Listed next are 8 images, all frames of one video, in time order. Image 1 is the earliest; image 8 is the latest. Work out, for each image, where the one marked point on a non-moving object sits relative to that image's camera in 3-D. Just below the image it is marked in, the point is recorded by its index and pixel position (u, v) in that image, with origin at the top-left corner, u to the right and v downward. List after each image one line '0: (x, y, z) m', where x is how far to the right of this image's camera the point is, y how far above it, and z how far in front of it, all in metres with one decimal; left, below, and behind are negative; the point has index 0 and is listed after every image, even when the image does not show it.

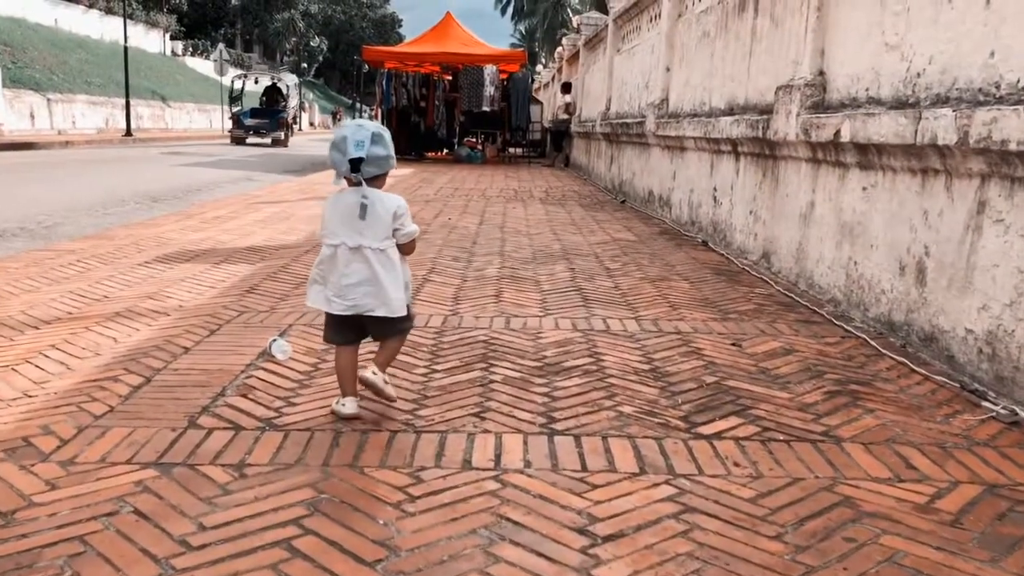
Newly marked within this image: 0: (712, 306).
0: (+1.0, -0.1, +4.9) m
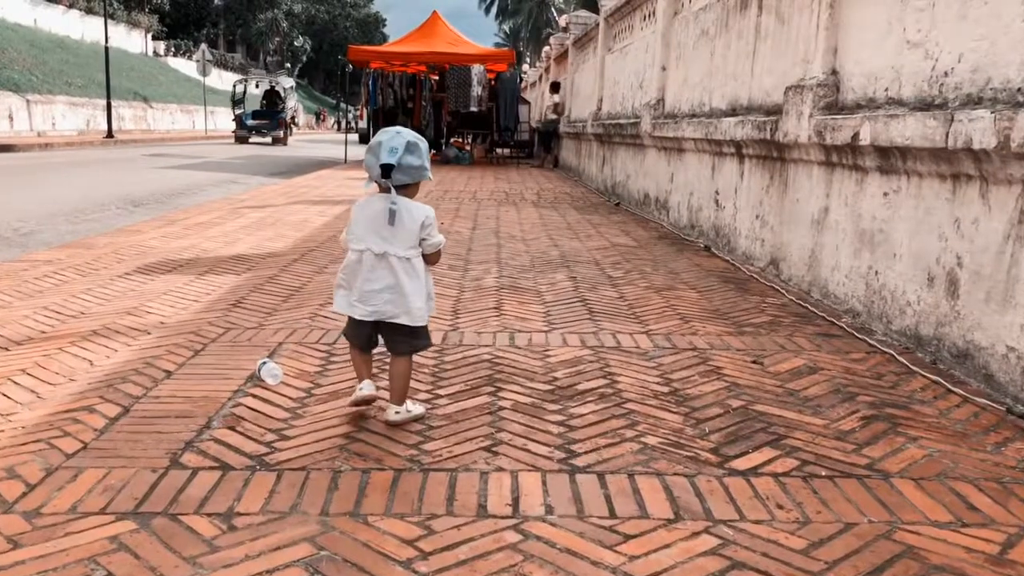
0: (+1.1, -0.2, +4.7) m
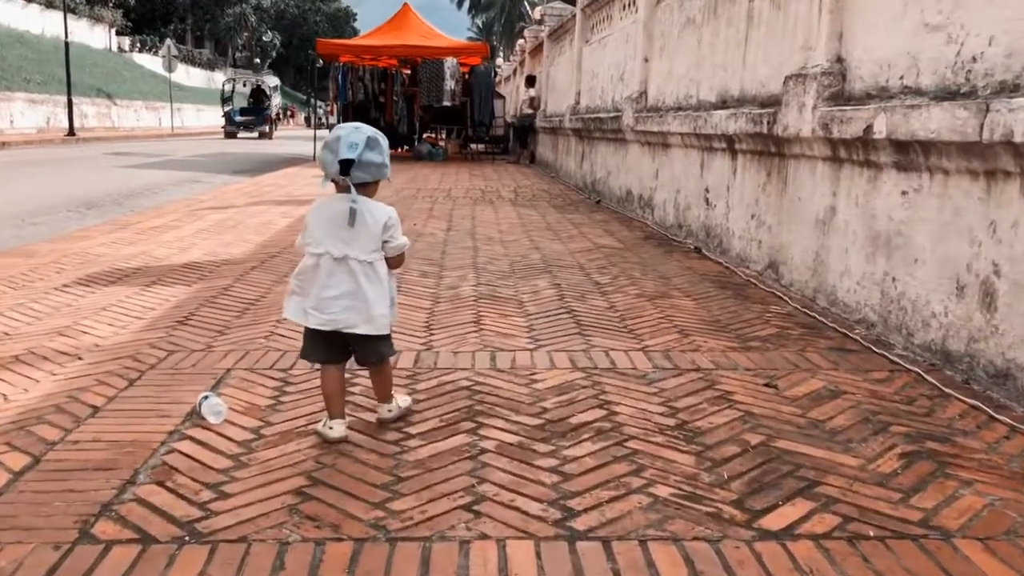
0: (+1.0, -0.2, +4.3) m
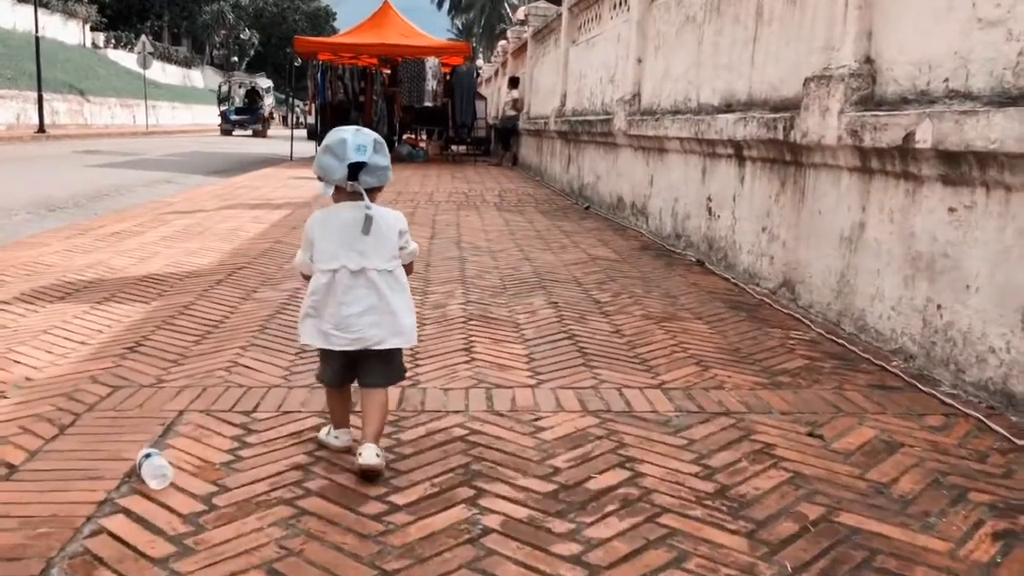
0: (+1.0, -0.3, +3.8) m
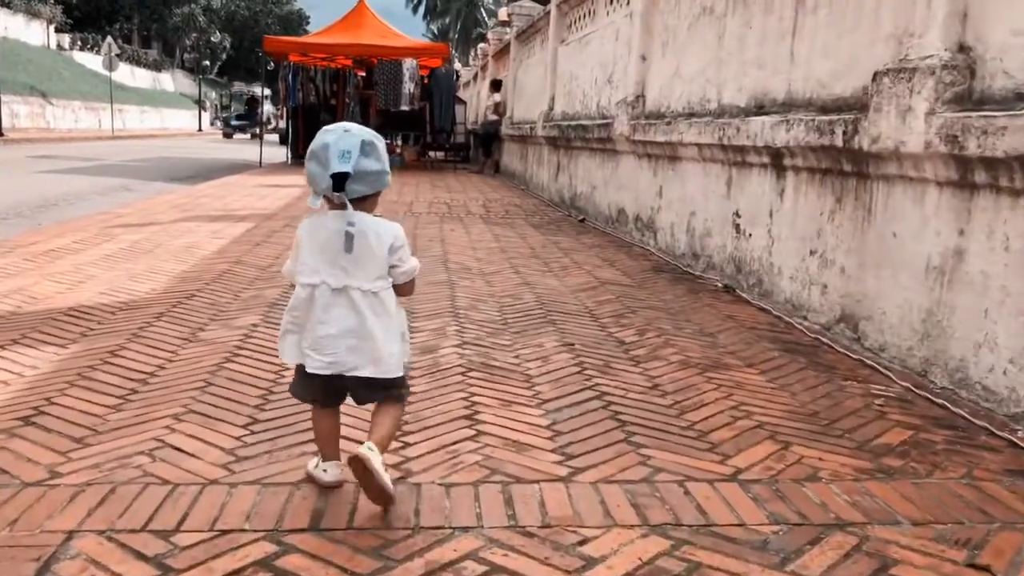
0: (+1.0, -0.5, +2.9) m
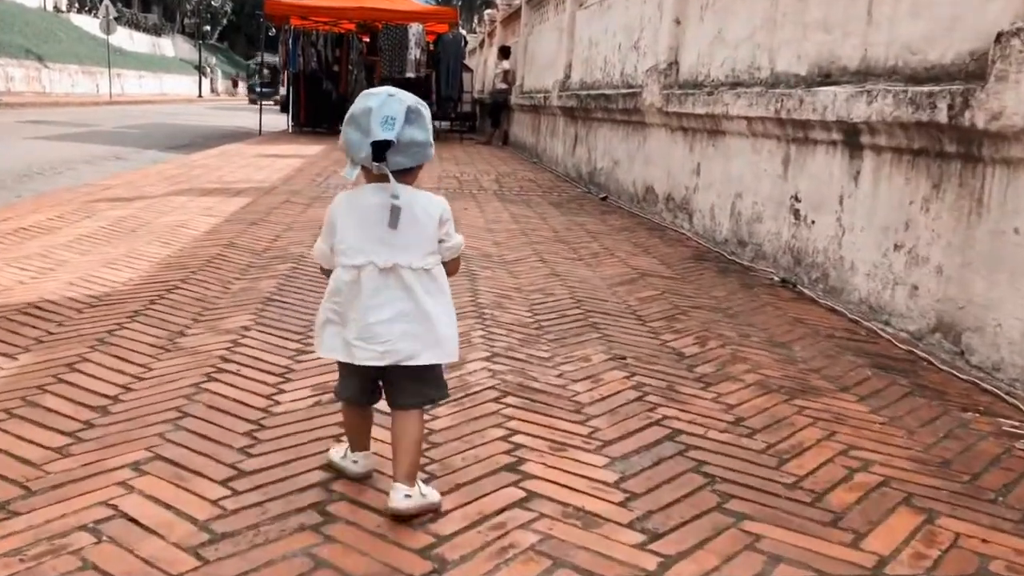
0: (+1.2, -0.5, +2.3) m
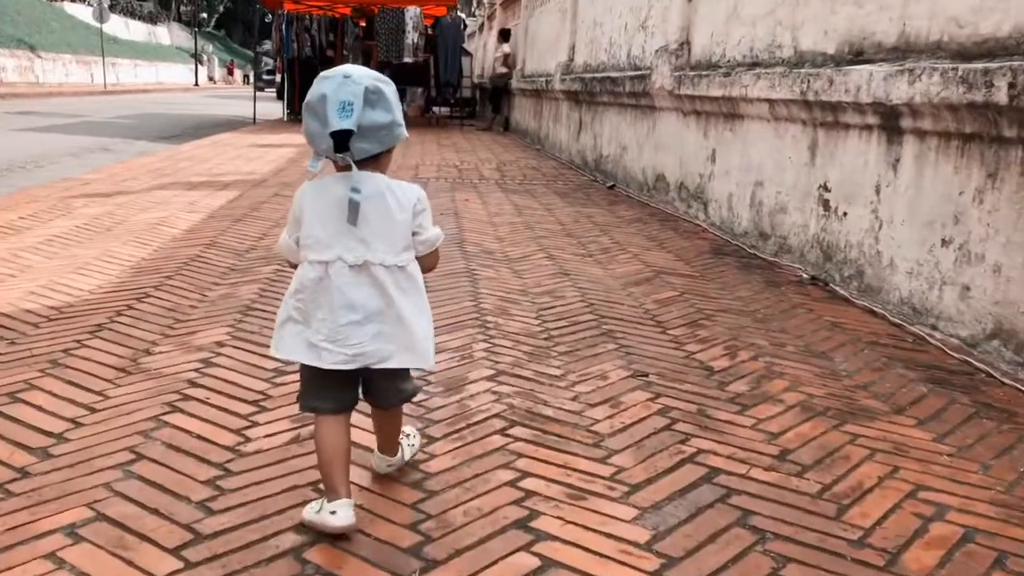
0: (+1.2, -0.5, +1.9) m
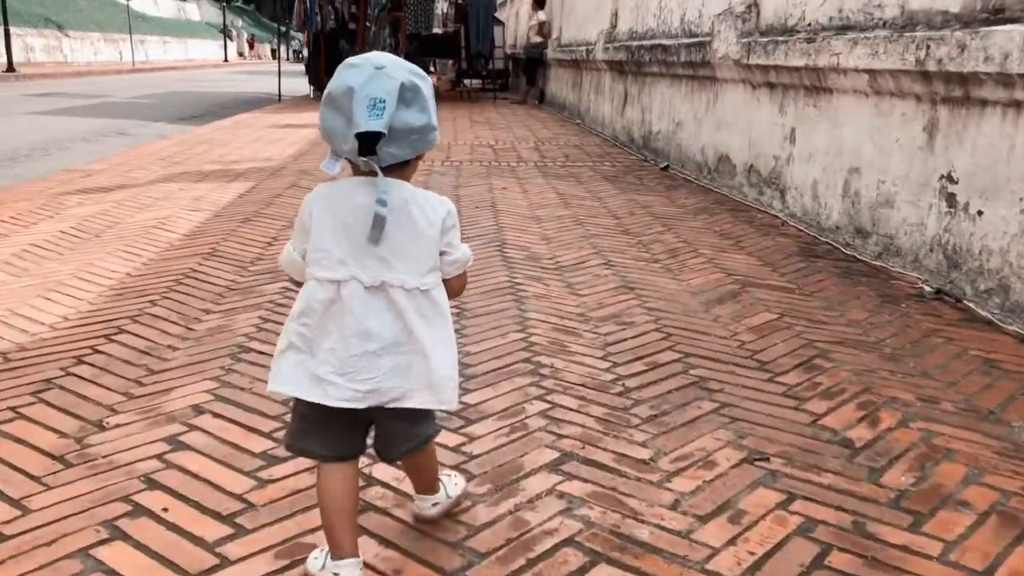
0: (+1.3, -0.7, +1.0) m
